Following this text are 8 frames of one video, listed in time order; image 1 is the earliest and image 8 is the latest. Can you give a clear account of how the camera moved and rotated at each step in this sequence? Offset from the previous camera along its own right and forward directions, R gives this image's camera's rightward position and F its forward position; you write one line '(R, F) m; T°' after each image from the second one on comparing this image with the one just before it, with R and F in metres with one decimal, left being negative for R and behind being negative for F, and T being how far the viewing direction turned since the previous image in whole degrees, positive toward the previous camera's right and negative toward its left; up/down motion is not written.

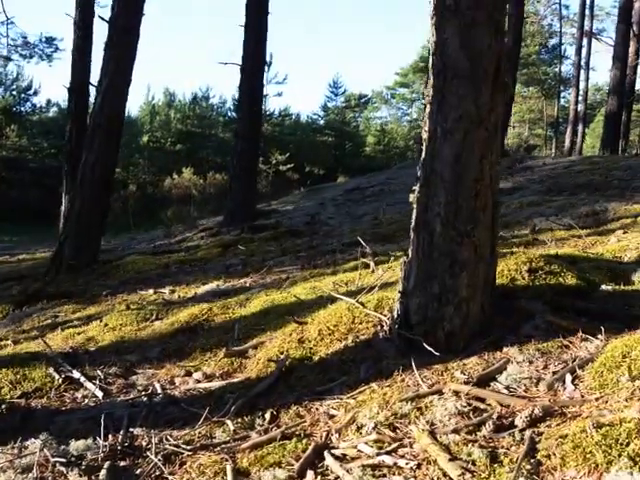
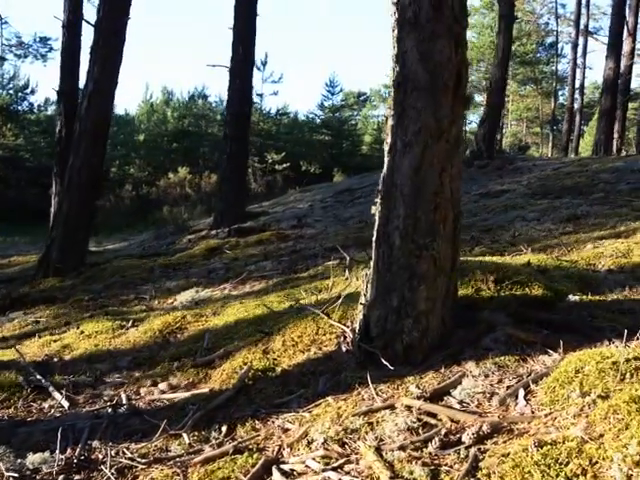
(+0.2, 0.0) m; 0°
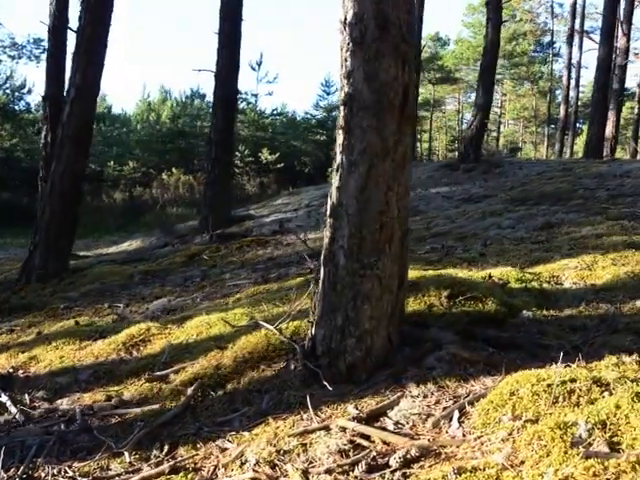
(+0.3, 0.0) m; -1°
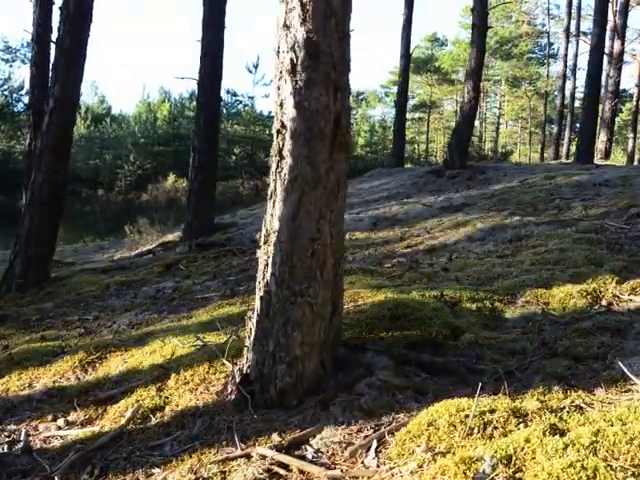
(+0.4, 0.0) m; -1°
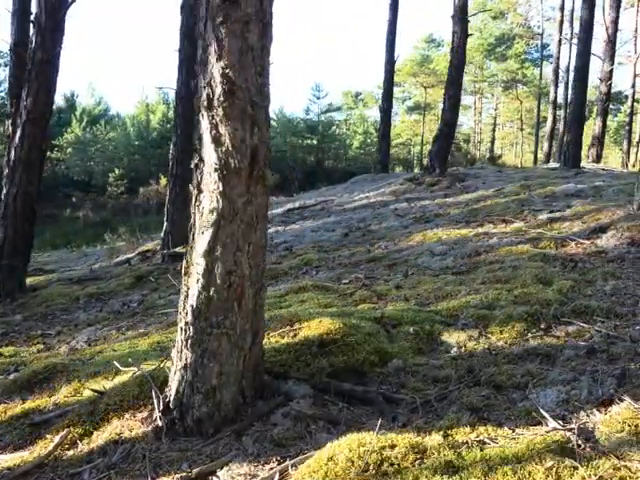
(+0.5, 0.0) m; -1°
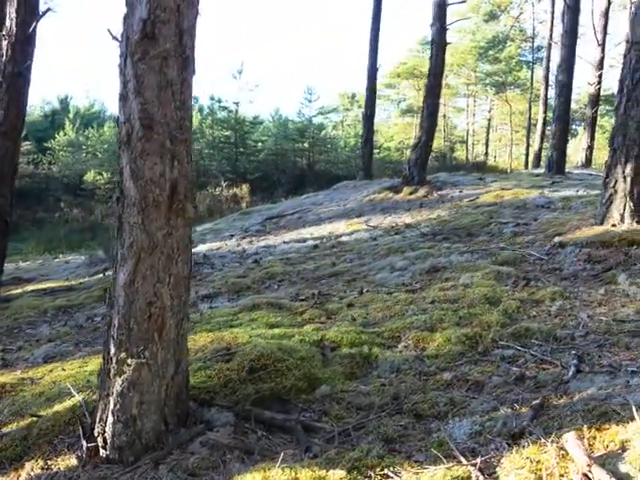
(+0.5, 0.0) m; -1°
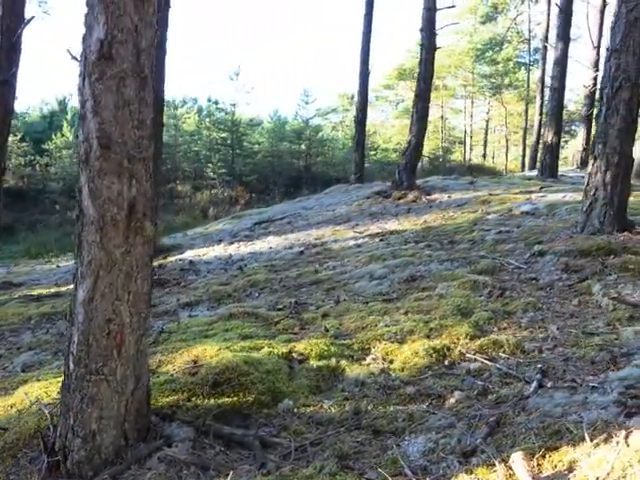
(+0.3, 0.0) m; -1°
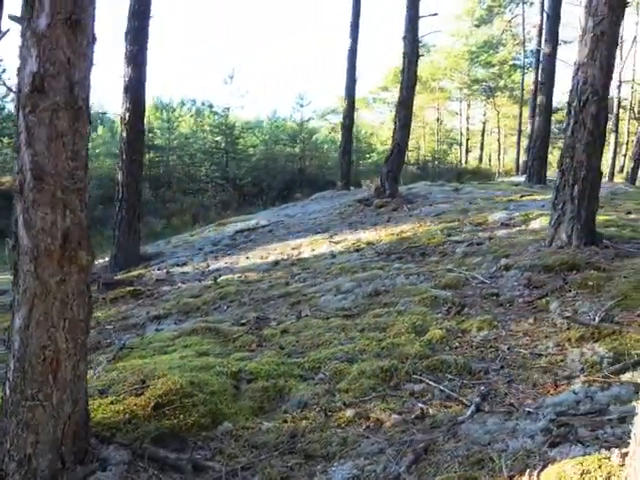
(+0.5, 0.0) m; -1°
